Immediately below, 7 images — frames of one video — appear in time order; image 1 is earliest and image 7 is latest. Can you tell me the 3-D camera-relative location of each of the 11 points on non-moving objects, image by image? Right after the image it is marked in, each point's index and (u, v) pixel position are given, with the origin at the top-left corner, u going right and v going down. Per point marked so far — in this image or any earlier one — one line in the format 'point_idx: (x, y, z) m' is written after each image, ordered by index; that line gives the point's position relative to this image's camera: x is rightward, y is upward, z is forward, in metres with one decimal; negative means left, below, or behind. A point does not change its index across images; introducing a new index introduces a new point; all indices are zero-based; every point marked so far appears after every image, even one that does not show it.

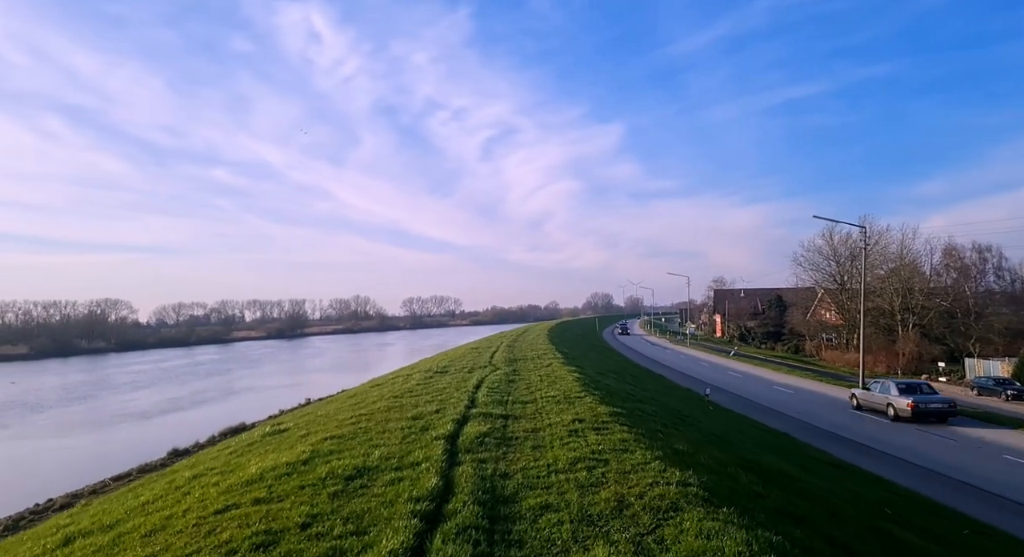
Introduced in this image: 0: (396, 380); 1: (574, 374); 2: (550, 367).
0: (-3.4, -2.9, +15.6) m
1: (+1.7, -2.5, +13.8) m
2: (+1.2, -2.7, +16.1) m
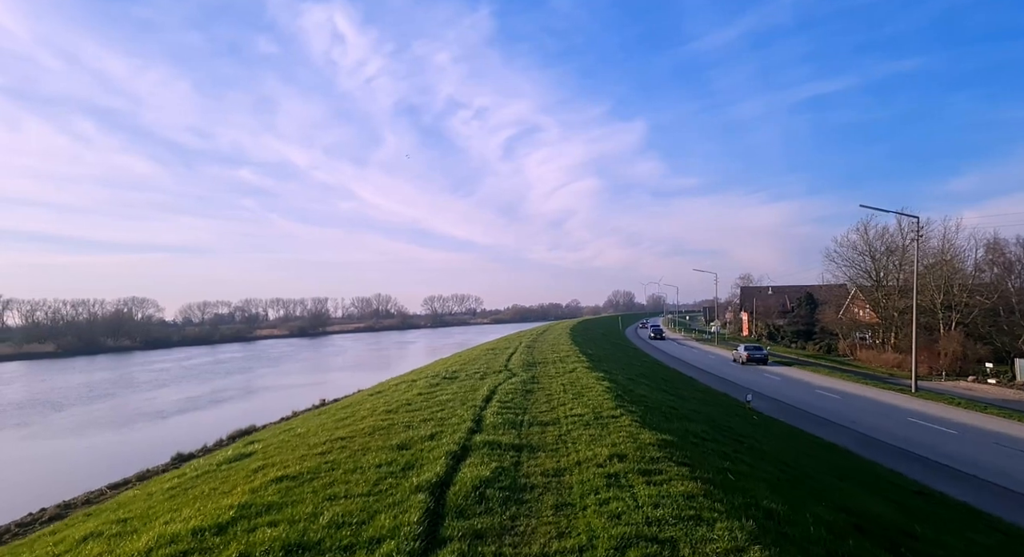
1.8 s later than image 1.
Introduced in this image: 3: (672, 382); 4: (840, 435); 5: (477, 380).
0: (-2.9, -2.8, +13.9) m
1: (+2.0, -2.3, +11.9) m
2: (+1.7, -2.5, +14.1) m
3: (+5.6, -3.7, +19.3) m
4: (+10.8, -5.2, +17.9) m
5: (-0.9, -2.5, +13.3) m
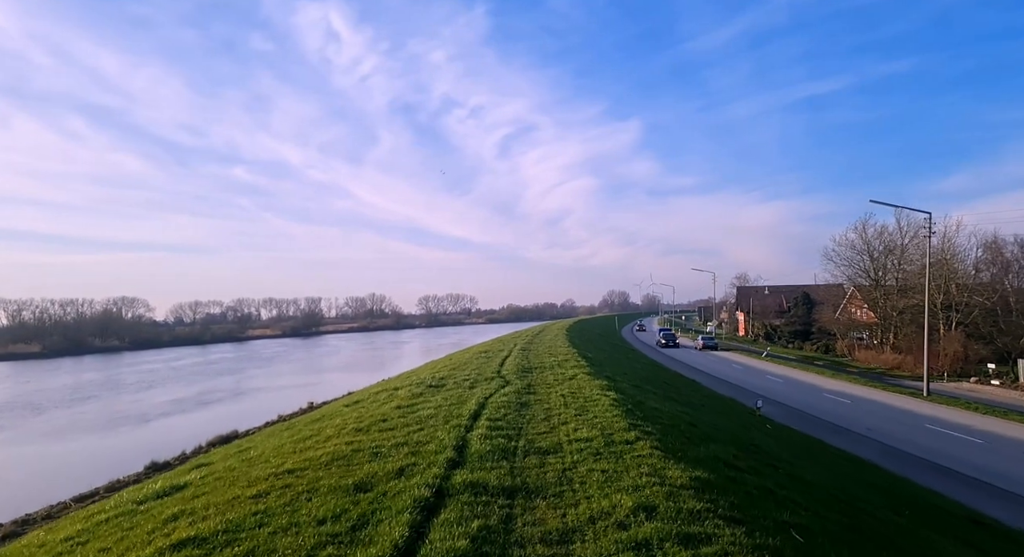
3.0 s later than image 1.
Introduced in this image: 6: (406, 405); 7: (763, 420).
0: (-3.1, -2.7, +12.4) m
1: (+1.9, -2.3, +10.5) m
2: (+1.5, -2.4, +12.8) m
3: (+5.4, -3.6, +18.0) m
4: (+10.6, -5.1, +16.6) m
5: (-1.0, -2.4, +11.9) m
6: (-1.9, -2.3, +10.0) m
7: (+7.4, -4.2, +15.9) m
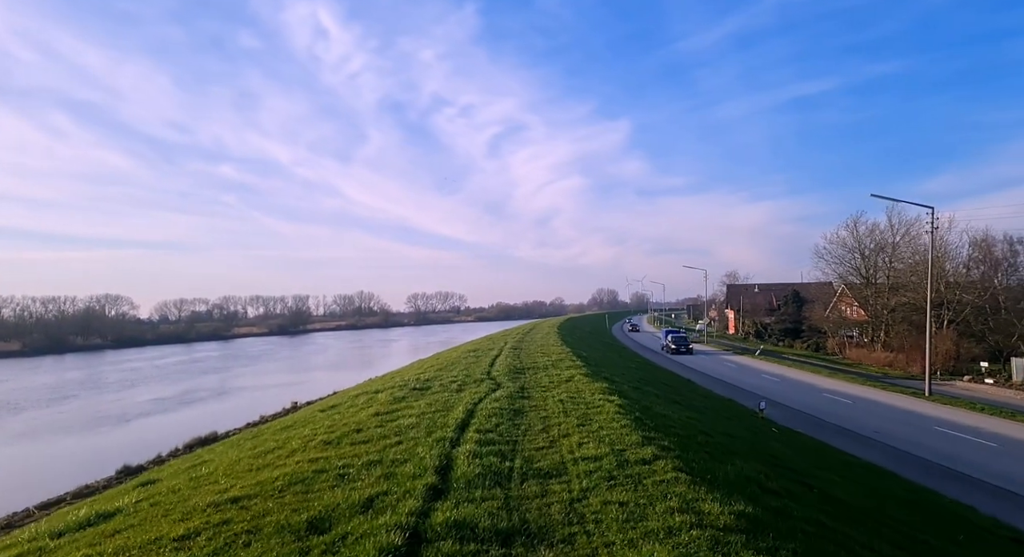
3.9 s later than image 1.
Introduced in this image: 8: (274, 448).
0: (-3.3, -2.5, +11.4) m
1: (+1.8, -2.1, +9.6) m
2: (+1.3, -2.3, +11.8) m
3: (+5.1, -3.4, +17.1) m
4: (+10.4, -5.0, +15.8) m
5: (-1.2, -2.3, +10.9) m
6: (-2.1, -2.2, +9.0) m
7: (+7.1, -4.0, +15.0) m
8: (-3.3, -2.4, +7.6) m
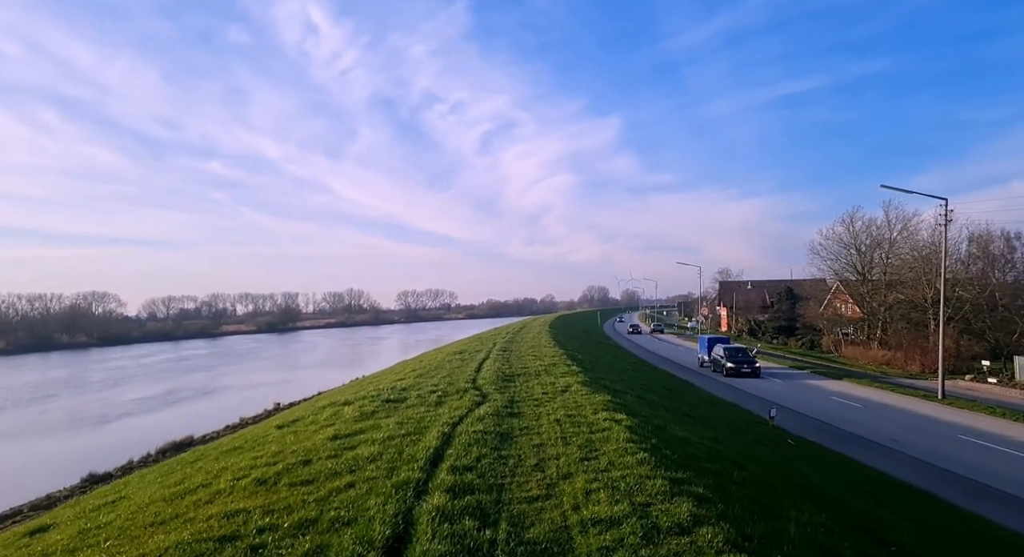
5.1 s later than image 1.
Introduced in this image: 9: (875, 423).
0: (-3.5, -2.5, +9.9) m
1: (+1.6, -2.1, +8.1) m
2: (+1.1, -2.2, +10.3) m
3: (+4.8, -3.3, +15.7) m
4: (+10.1, -4.9, +14.5) m
5: (-1.4, -2.2, +9.4) m
6: (-2.3, -2.1, +7.5) m
7: (+6.9, -3.9, +13.7) m
8: (-3.4, -2.3, +6.0) m
9: (+12.5, -5.0, +19.0) m
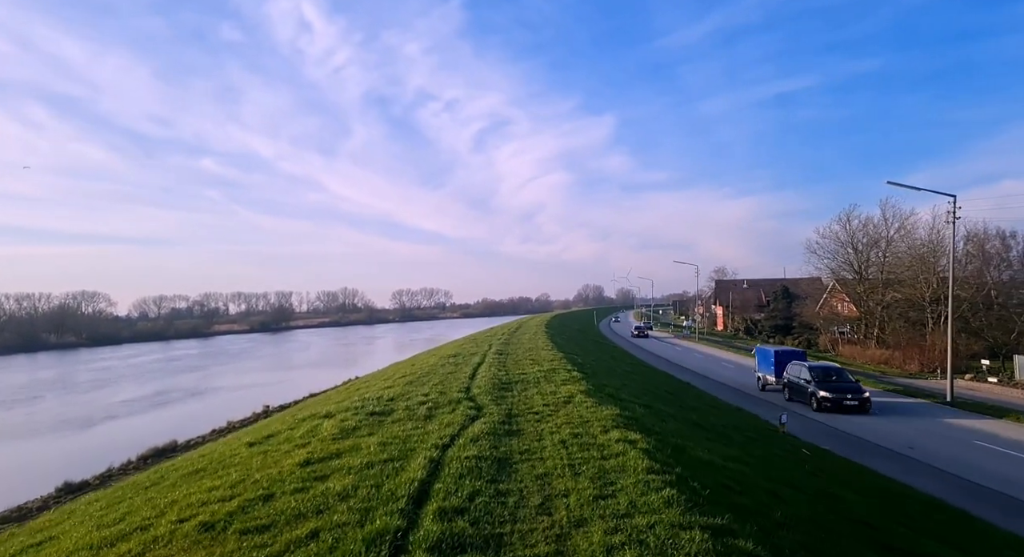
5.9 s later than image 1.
0: (-3.5, -2.5, +8.9) m
1: (+1.5, -2.1, +7.2) m
2: (+1.1, -2.2, +9.4) m
3: (+4.7, -3.3, +14.8) m
4: (+10.0, -4.8, +13.7) m
5: (-1.4, -2.2, +8.5) m
6: (-2.3, -2.1, +6.5) m
7: (+6.8, -3.9, +12.8) m
8: (-3.4, -2.3, +5.1) m
9: (+12.3, -5.0, +18.2) m
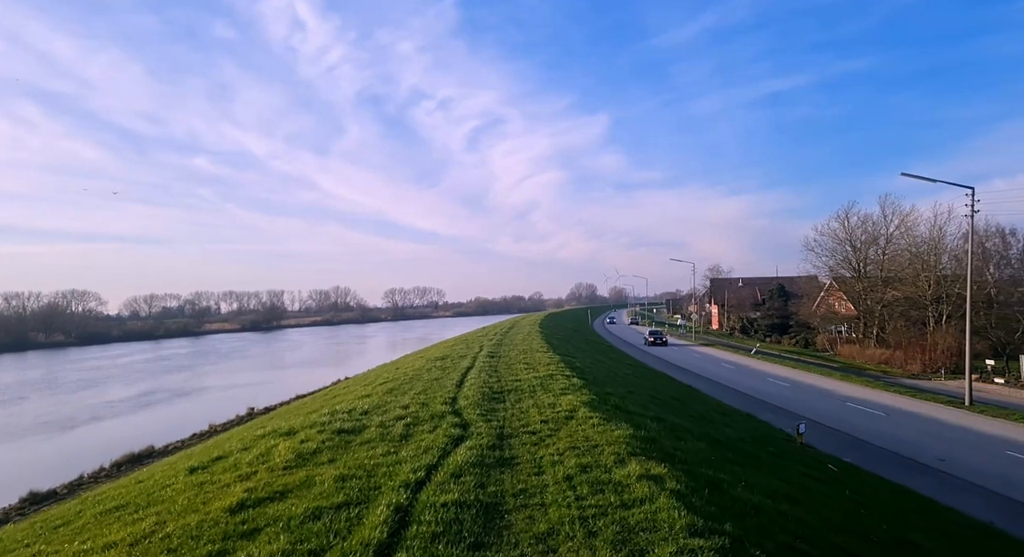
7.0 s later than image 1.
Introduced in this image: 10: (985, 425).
0: (-3.6, -2.4, +7.5) m
1: (+1.5, -2.0, +5.8) m
2: (+1.0, -2.1, +8.1) m
3: (+4.5, -3.2, +13.5) m
4: (+9.8, -4.7, +12.5) m
5: (-1.5, -2.1, +7.1) m
6: (-2.4, -2.0, +5.1) m
7: (+6.6, -3.8, +11.5) m
8: (-3.5, -2.2, +3.7) m
9: (+12.1, -4.9, +16.9) m
10: (+16.4, -5.0, +19.2) m
